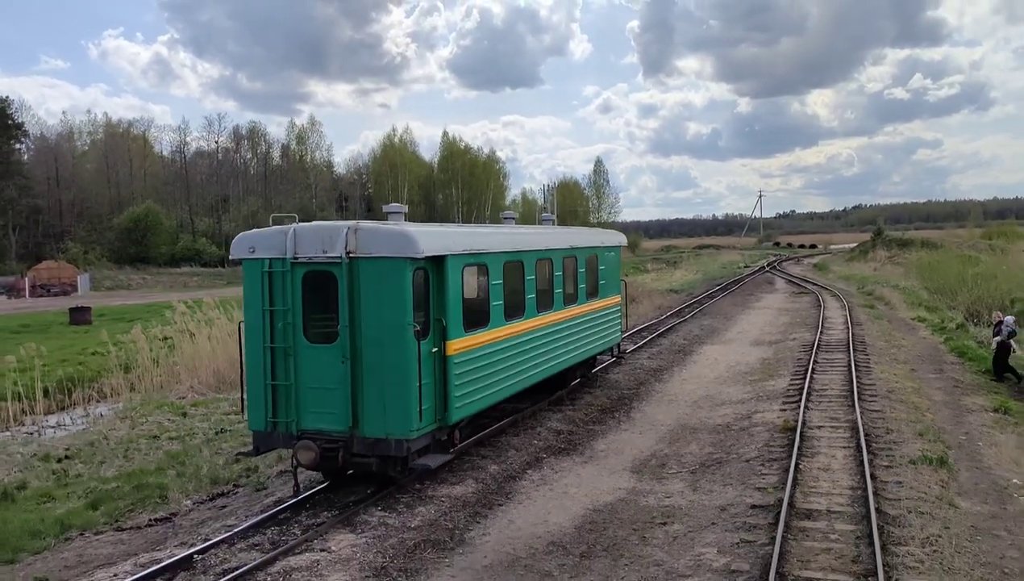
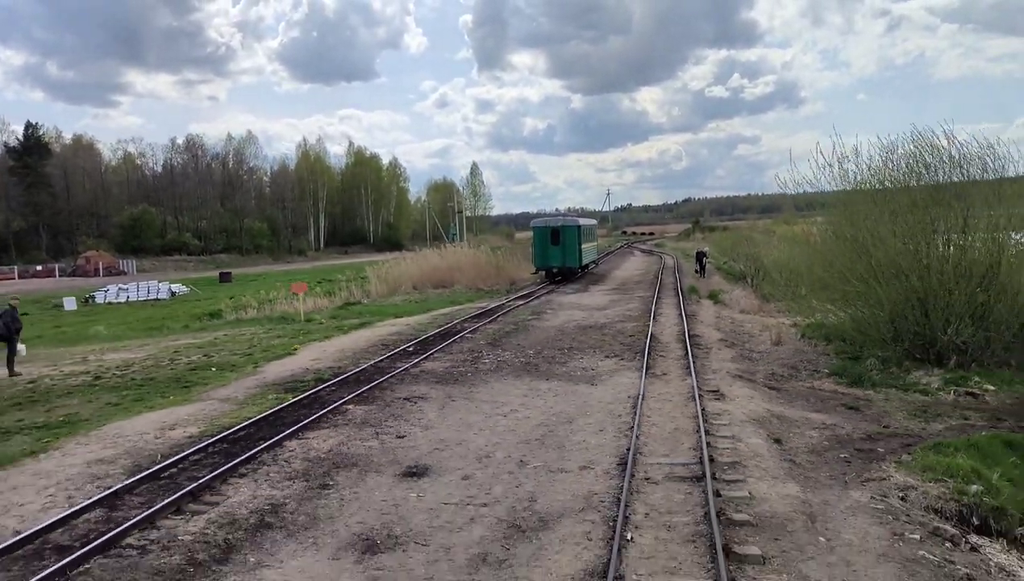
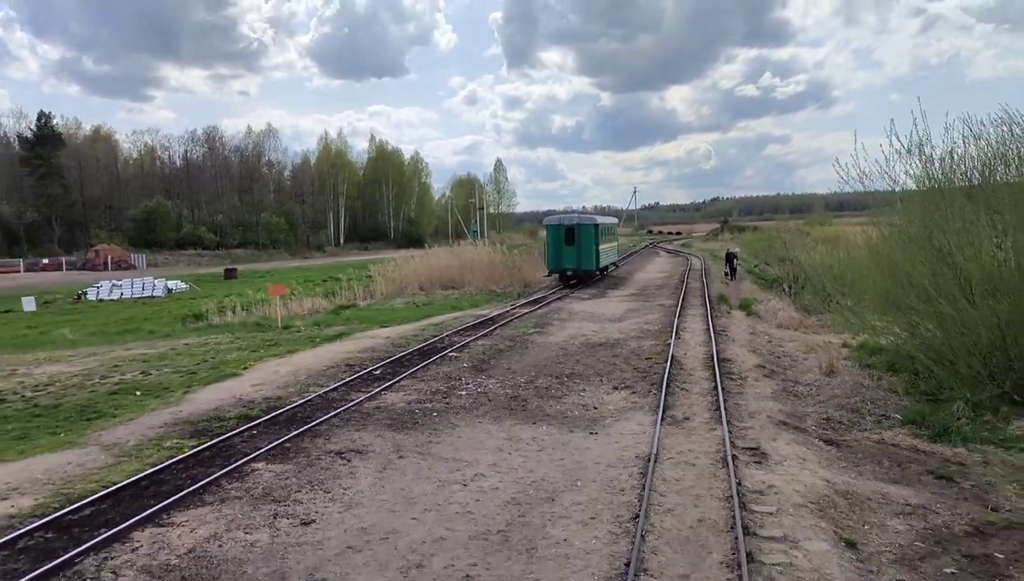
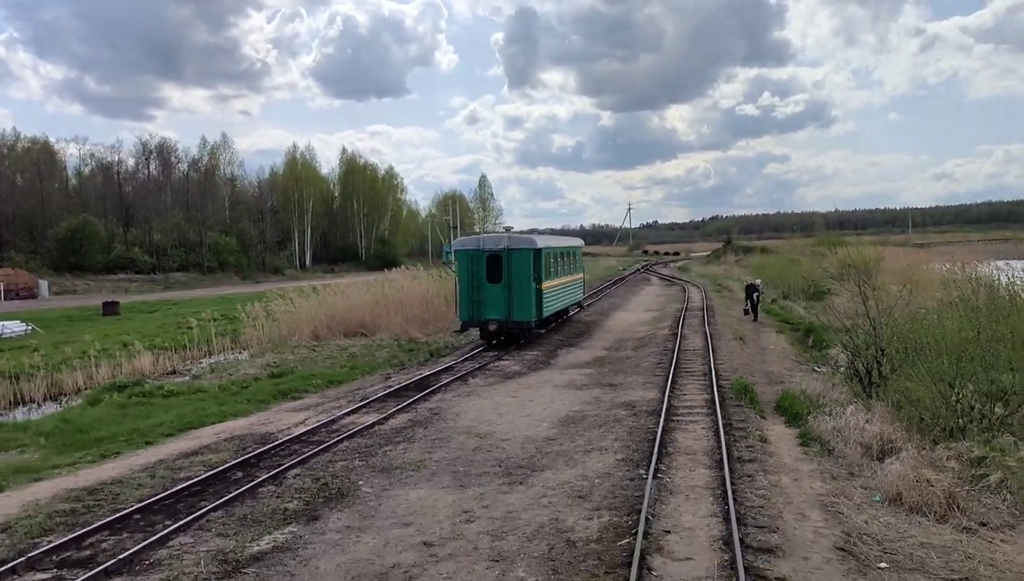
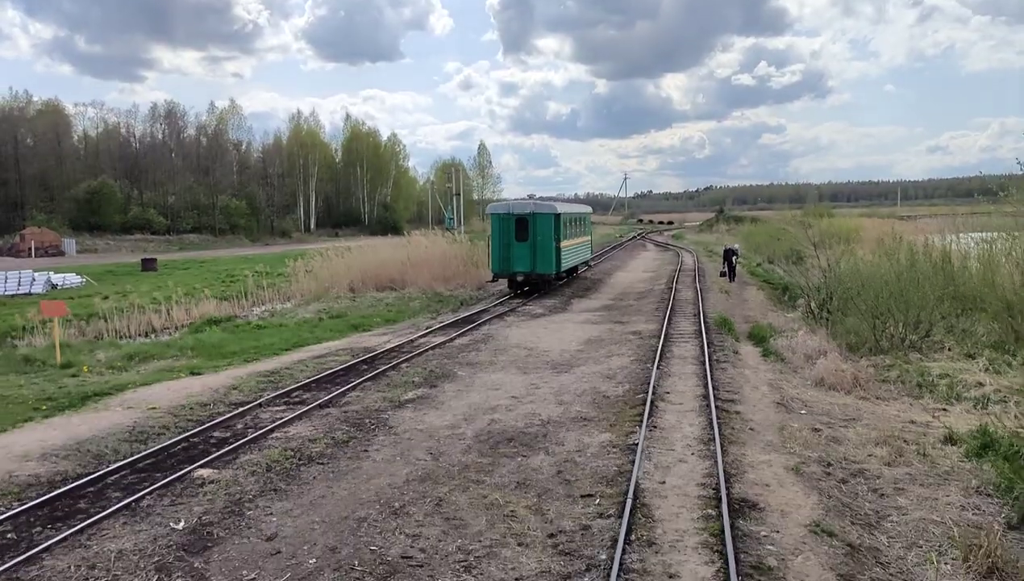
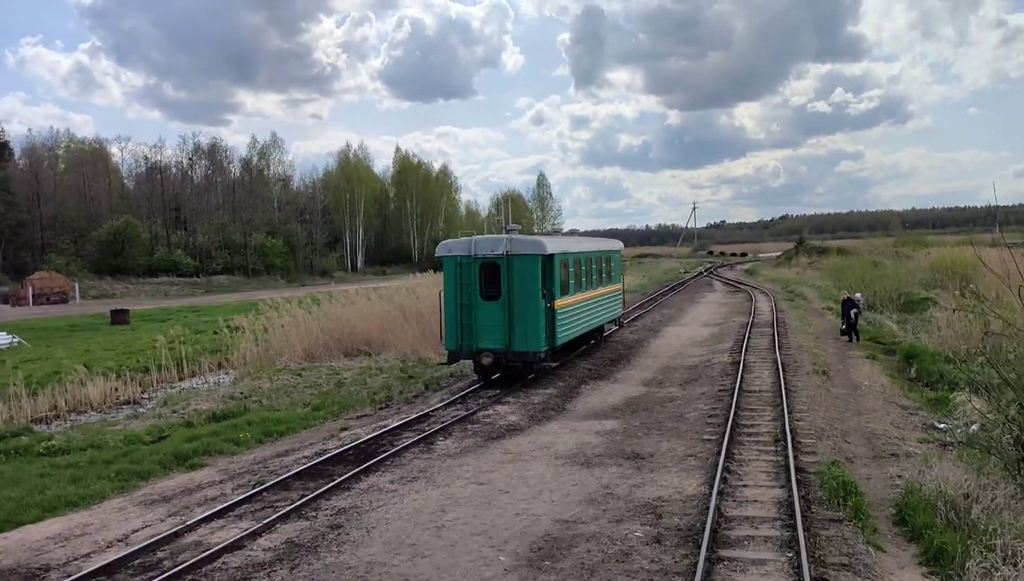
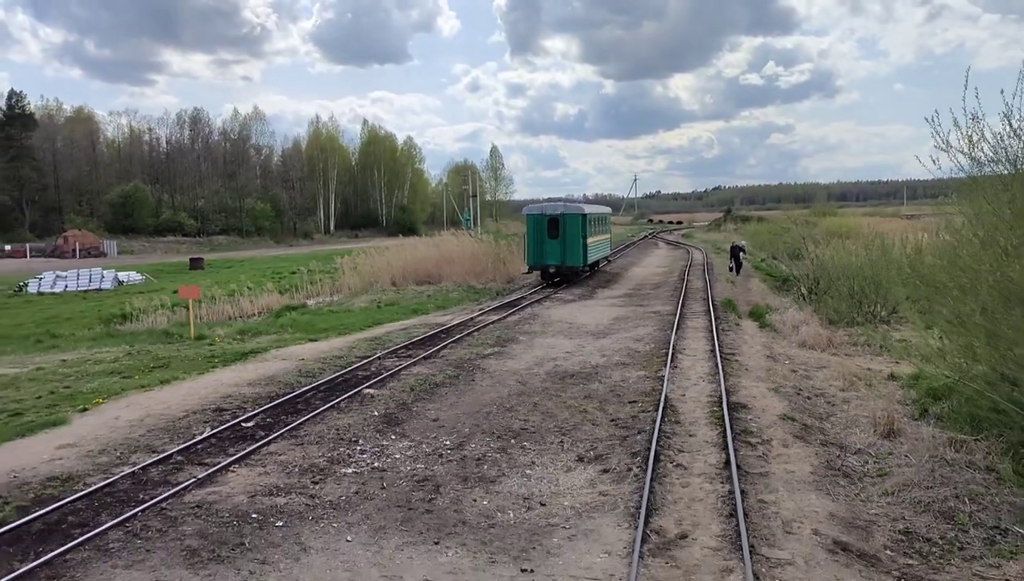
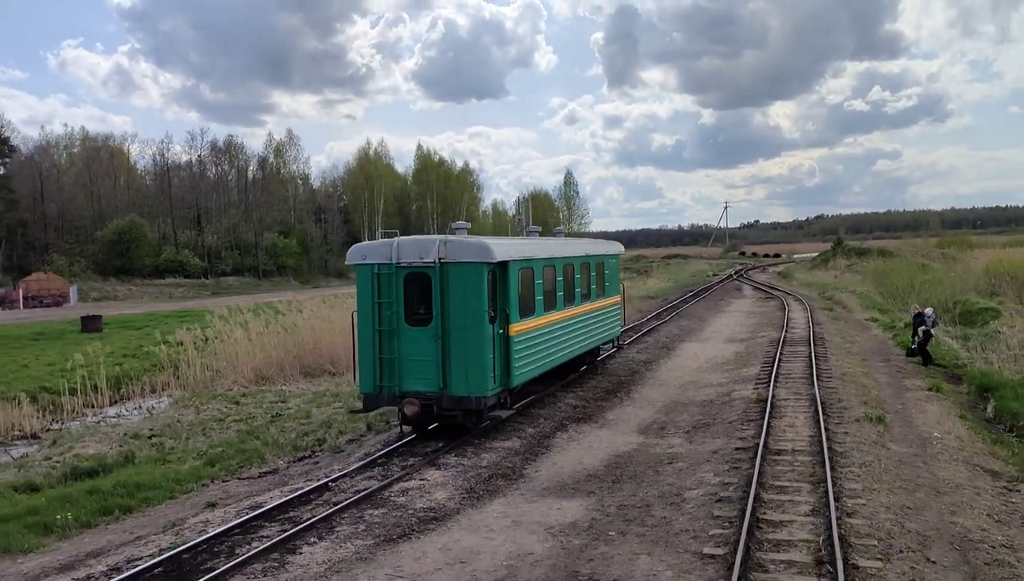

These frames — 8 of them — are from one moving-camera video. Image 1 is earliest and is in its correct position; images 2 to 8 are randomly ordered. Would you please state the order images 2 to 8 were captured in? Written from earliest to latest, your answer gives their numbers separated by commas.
8, 6, 4, 5, 7, 3, 2
